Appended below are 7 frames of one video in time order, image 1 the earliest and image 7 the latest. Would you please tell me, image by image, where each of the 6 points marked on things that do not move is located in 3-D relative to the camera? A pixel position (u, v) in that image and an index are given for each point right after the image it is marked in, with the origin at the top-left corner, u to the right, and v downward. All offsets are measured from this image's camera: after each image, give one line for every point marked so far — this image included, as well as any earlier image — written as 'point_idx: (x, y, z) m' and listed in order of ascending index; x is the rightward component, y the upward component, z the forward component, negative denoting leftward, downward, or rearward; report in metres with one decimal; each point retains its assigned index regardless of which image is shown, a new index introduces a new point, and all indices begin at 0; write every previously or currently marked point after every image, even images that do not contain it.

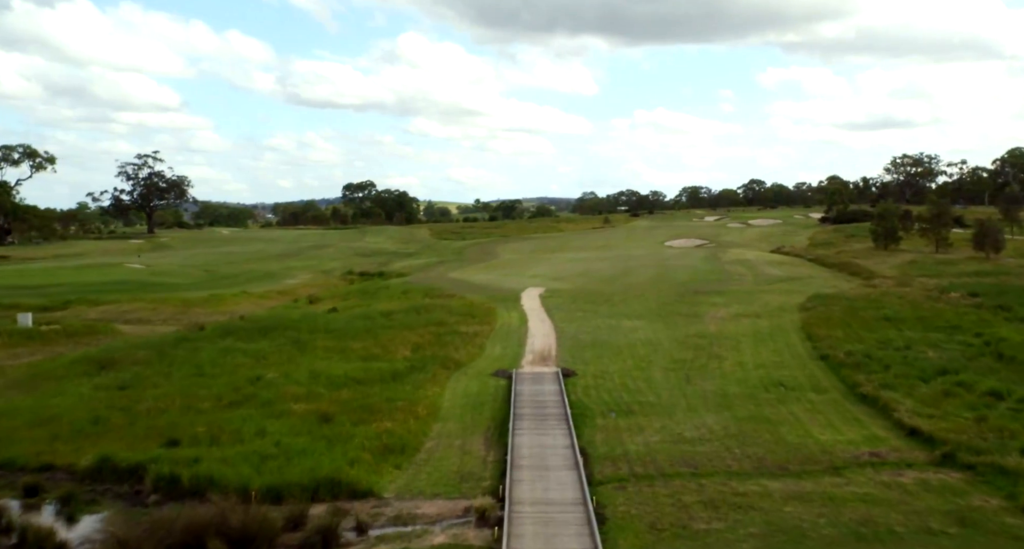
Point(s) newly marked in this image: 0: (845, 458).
0: (+6.1, -3.4, +16.2) m
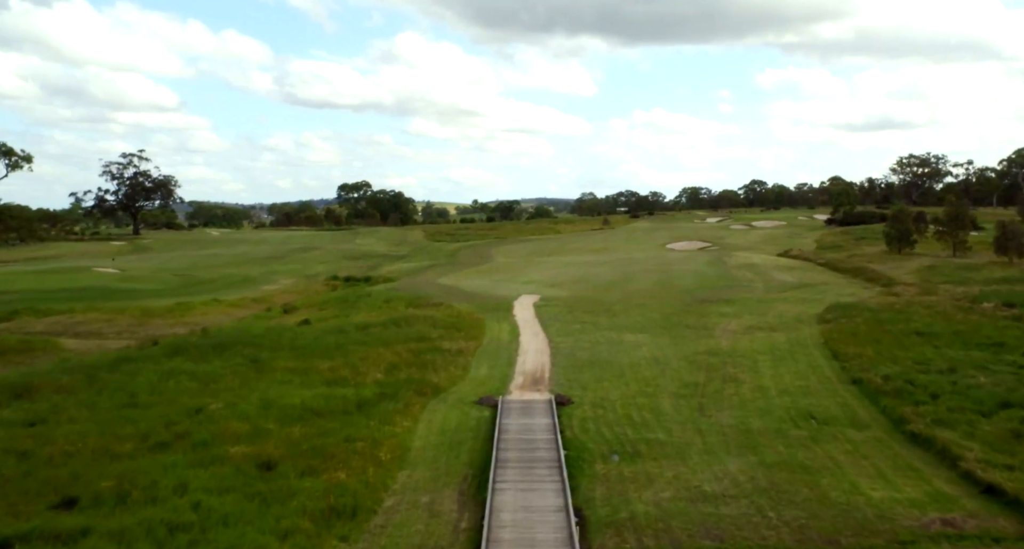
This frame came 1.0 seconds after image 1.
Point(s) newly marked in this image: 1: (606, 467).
0: (+5.8, -3.7, +12.8) m
1: (+1.8, -3.6, +16.6) m
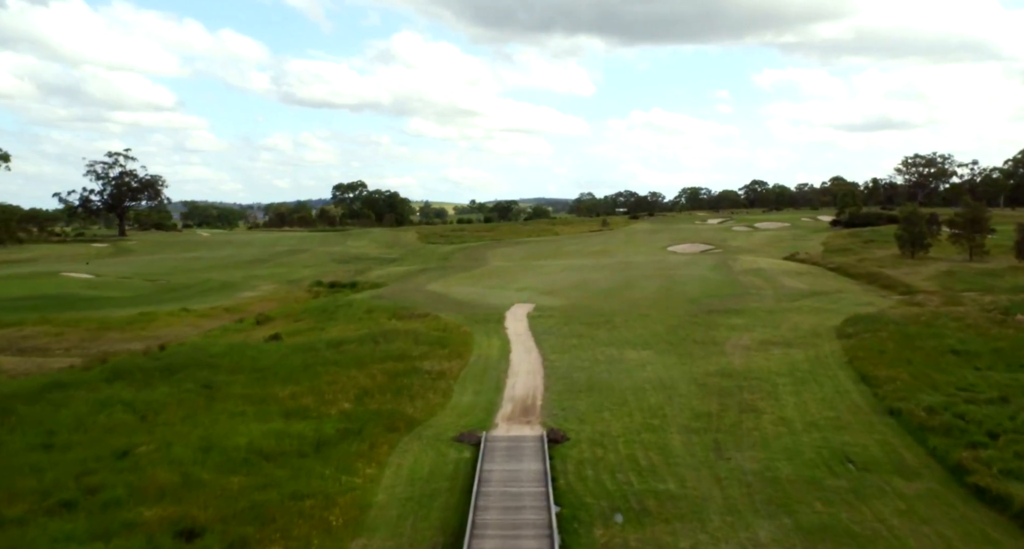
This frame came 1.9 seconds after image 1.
0: (+5.5, -4.1, +9.8) m
1: (+1.5, -4.0, +13.6) m
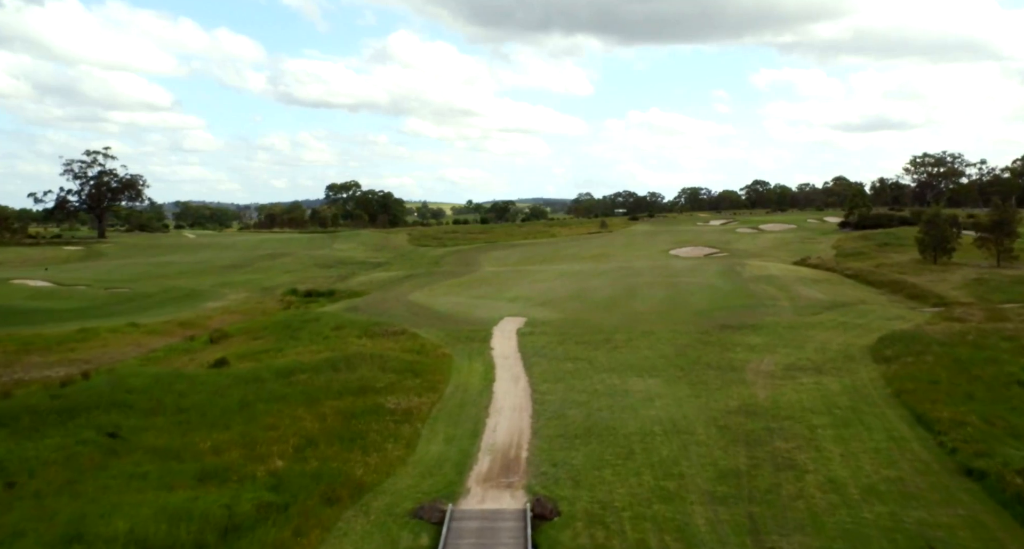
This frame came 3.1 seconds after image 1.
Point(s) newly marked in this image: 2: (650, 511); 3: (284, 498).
0: (+5.1, -4.5, +5.5) m
1: (+1.1, -4.4, +9.3) m
2: (+2.3, -4.0, +14.7) m
3: (-3.8, -3.7, +14.8) m
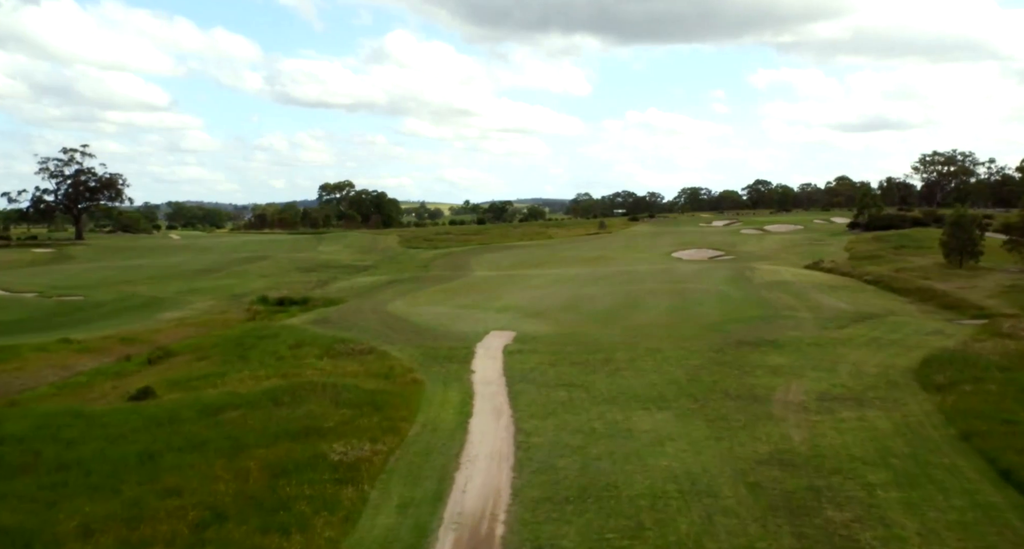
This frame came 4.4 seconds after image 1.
0: (+4.7, -4.8, +1.2) m
1: (+0.6, -4.7, +5.0) m
2: (+1.9, -4.3, +10.4) m
3: (-4.2, -4.0, +10.4) m
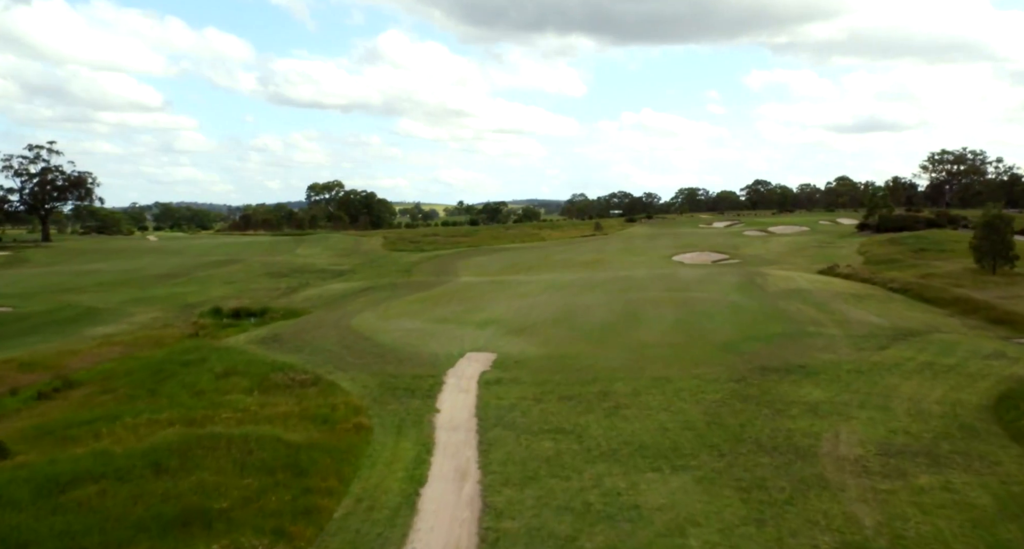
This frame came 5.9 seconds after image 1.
0: (+4.2, -5.1, -4.0) m
1: (+0.1, -5.1, -0.2) m
2: (+1.4, -4.6, +5.2) m
3: (-4.8, -4.4, +5.2) m
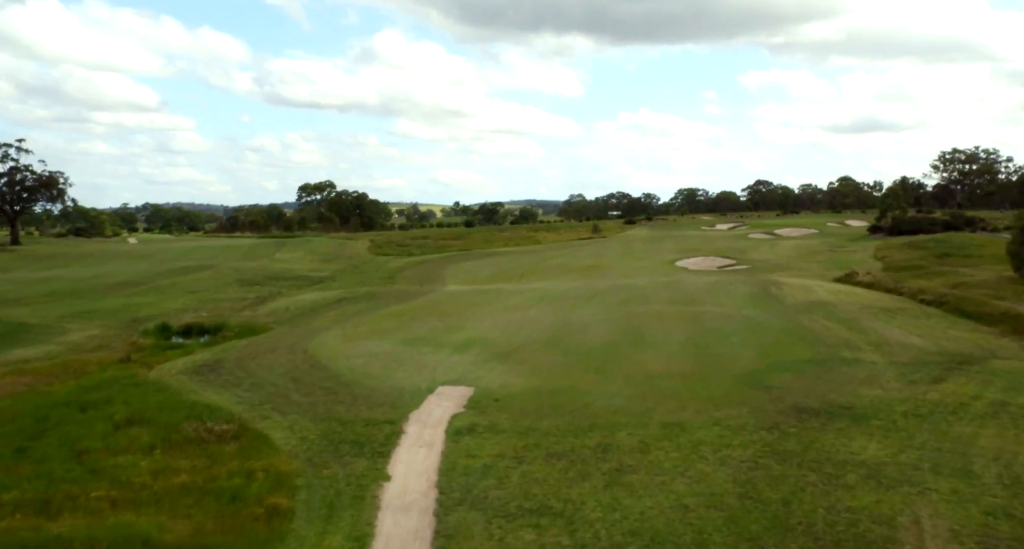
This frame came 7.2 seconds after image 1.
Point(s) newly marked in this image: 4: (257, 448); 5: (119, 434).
0: (+3.8, -5.6, -8.8) m
1: (-0.3, -5.5, -5.0) m
2: (+0.9, -5.1, +0.4) m
3: (-5.2, -4.8, +0.4) m
4: (-5.0, -3.4, +17.4) m
5: (-7.9, -3.2, +17.9) m
